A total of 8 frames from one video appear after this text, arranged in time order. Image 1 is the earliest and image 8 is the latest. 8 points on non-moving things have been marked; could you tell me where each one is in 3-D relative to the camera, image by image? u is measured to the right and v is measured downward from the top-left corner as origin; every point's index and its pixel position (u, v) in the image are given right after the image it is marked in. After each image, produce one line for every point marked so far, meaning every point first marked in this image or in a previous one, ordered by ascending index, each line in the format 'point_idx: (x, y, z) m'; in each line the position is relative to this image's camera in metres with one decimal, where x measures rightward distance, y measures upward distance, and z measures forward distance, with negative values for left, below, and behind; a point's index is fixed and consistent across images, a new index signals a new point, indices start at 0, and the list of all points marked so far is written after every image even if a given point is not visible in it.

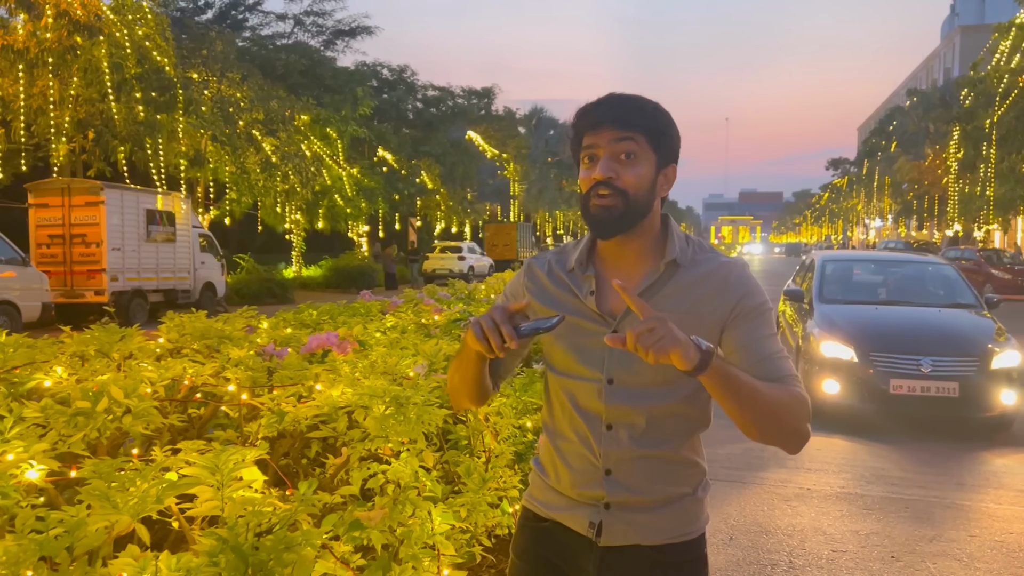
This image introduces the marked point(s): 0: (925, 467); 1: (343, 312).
0: (+2.8, -1.4, +5.7) m
1: (-1.0, -0.1, +5.0) m
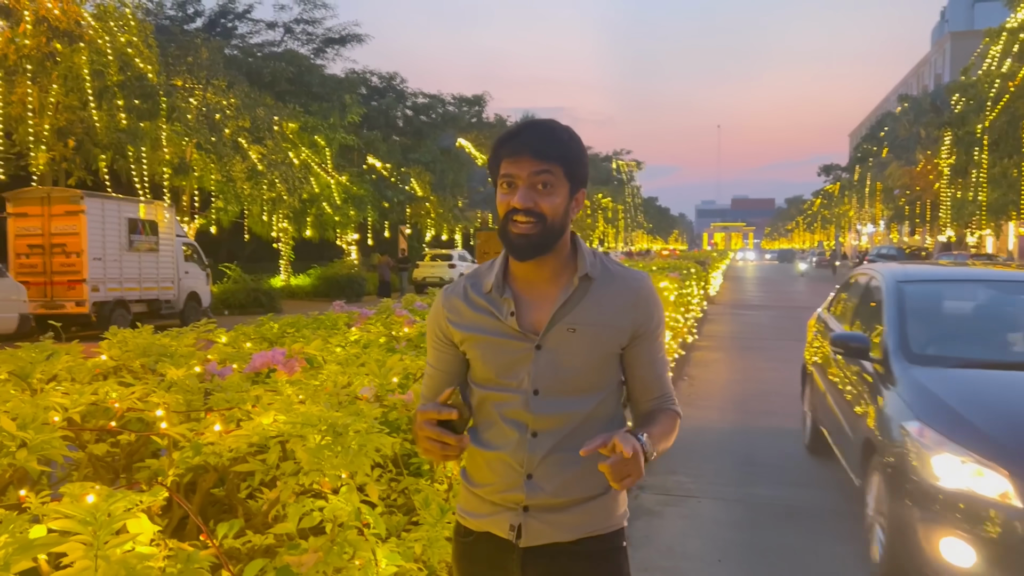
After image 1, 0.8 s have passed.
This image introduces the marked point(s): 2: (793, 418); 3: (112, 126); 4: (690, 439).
0: (+2.6, -1.4, +5.5) m
1: (-1.1, -0.2, +4.7) m
2: (+2.7, -1.2, +8.2) m
3: (-7.5, +3.0, +16.0) m
4: (+1.5, -1.3, +7.2) m
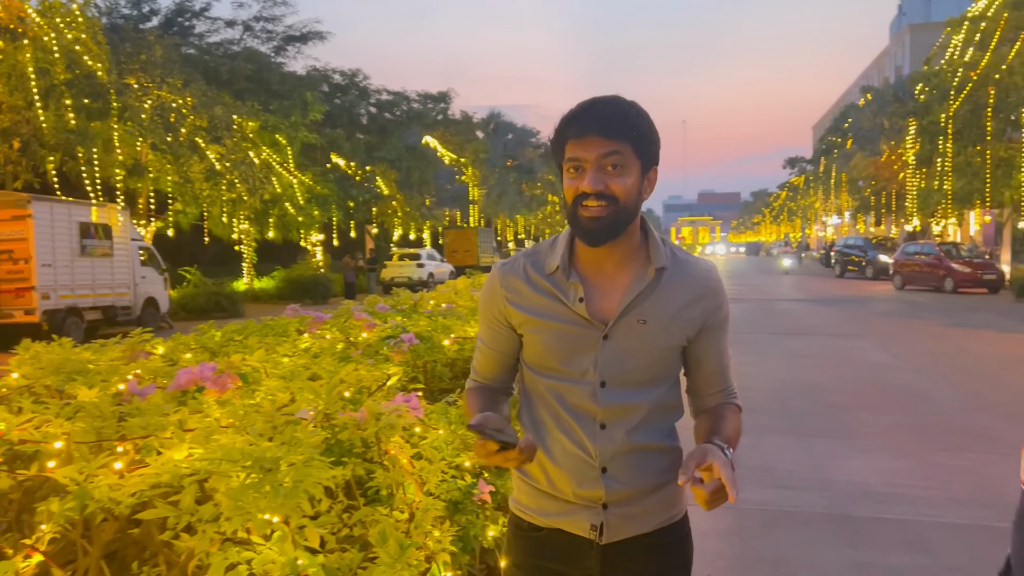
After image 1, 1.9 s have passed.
0: (+2.5, -1.3, +5.2) m
1: (-1.3, -0.2, +4.3) m
2: (+2.4, -1.2, +7.9) m
3: (-8.1, +2.9, +15.3) m
4: (+1.3, -1.2, +6.8) m
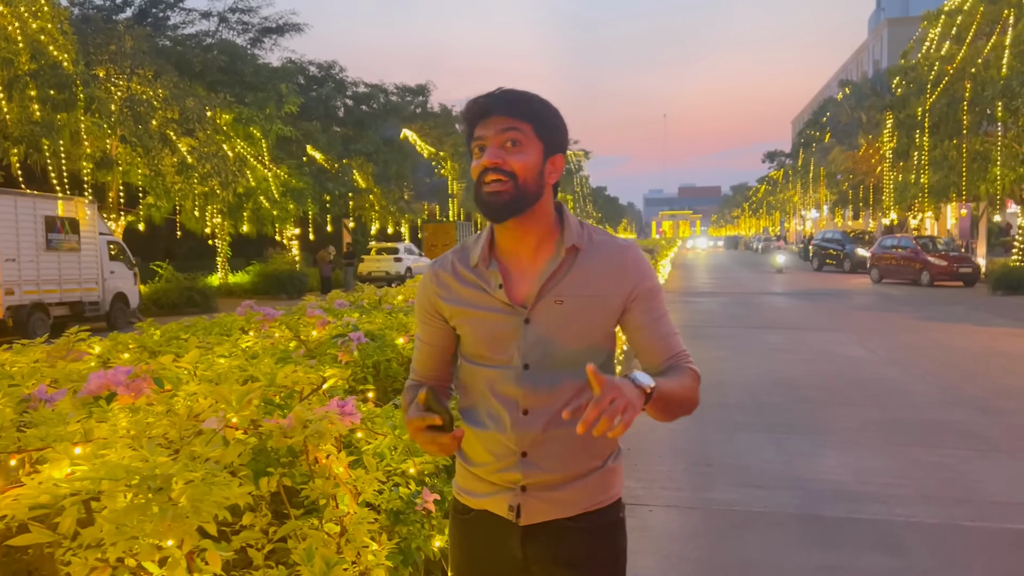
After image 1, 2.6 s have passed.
0: (+2.3, -1.3, +5.1) m
1: (-1.5, -0.2, +4.1) m
2: (+2.1, -1.1, +7.8) m
3: (-8.5, +3.0, +14.9) m
4: (+1.0, -1.2, +6.7) m
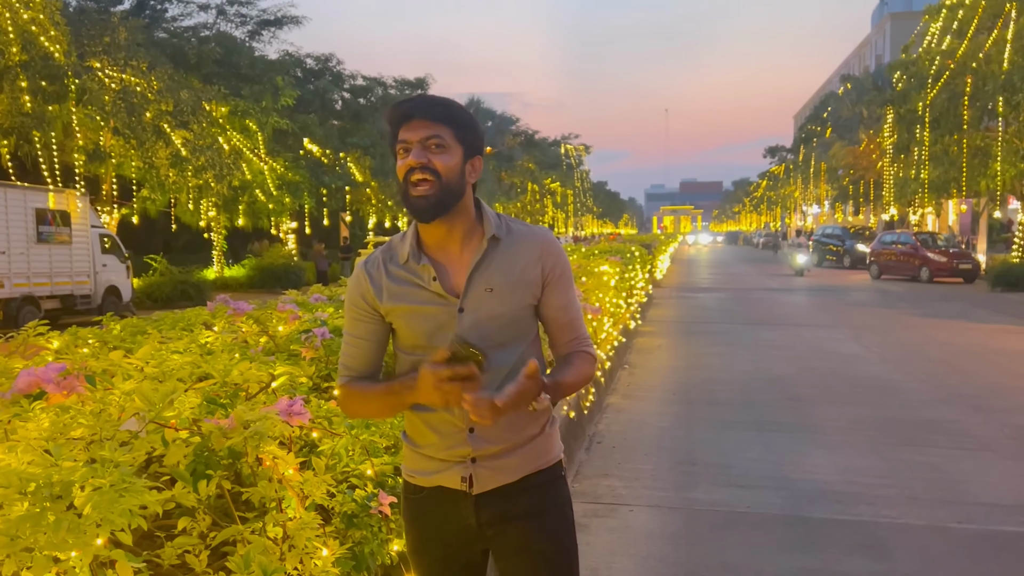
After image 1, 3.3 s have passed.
0: (+2.1, -1.3, +5.0) m
1: (-1.6, -0.2, +4.0) m
2: (+2.0, -1.1, +7.7) m
3: (-8.6, +3.1, +14.8) m
4: (+0.9, -1.1, +6.6) m
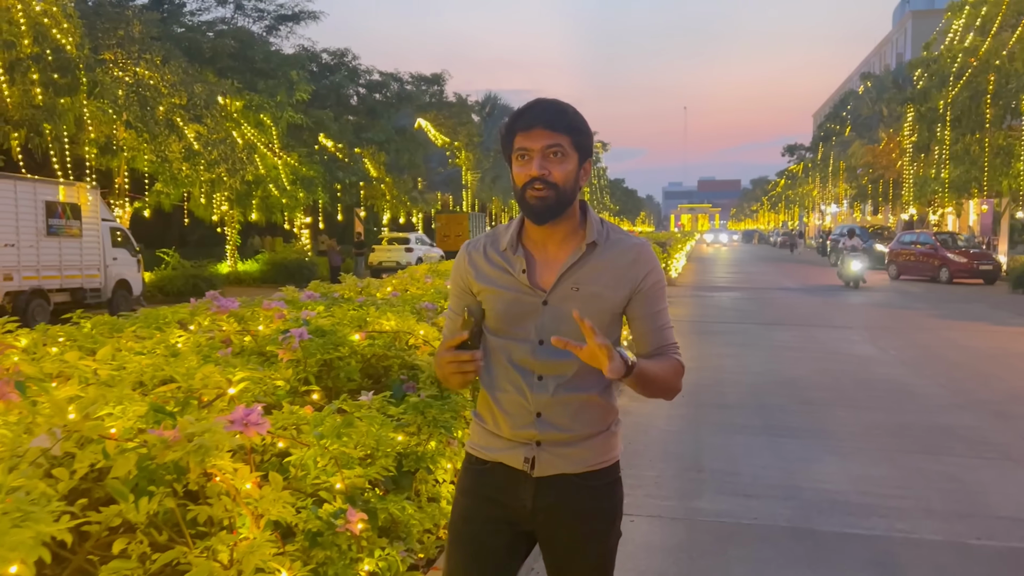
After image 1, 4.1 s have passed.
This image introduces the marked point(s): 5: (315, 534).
0: (+2.1, -1.3, +4.7) m
1: (-1.6, -0.2, +3.8) m
2: (+2.1, -1.1, +7.4) m
3: (-8.4, +3.2, +14.8) m
4: (+0.9, -1.1, +6.4) m
5: (-0.6, -0.7, +2.4) m
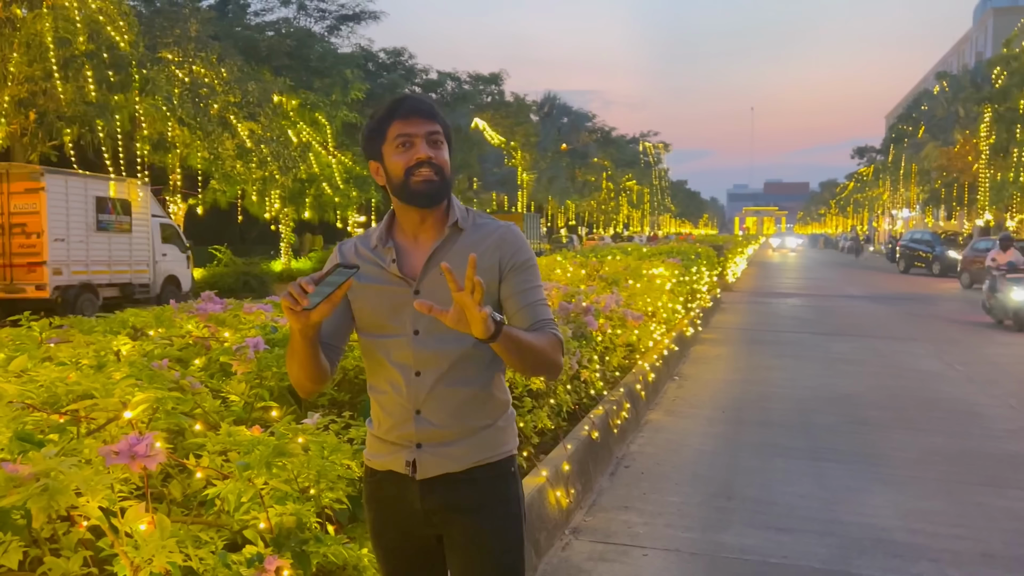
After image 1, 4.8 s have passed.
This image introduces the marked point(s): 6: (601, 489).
0: (+2.1, -1.4, +4.2) m
1: (-1.7, -0.2, +3.6) m
2: (+2.3, -1.2, +6.9) m
3: (-7.6, +3.3, +14.9) m
4: (+1.0, -1.2, +5.9) m
5: (-0.7, -0.7, +2.1) m
6: (+0.5, -1.2, +5.3) m
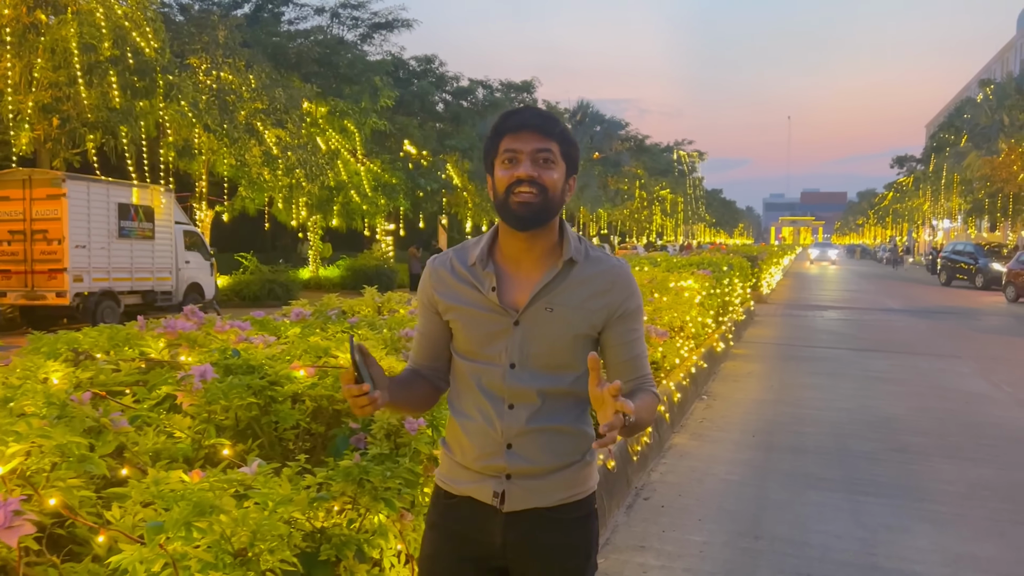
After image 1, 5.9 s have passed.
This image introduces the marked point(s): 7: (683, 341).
0: (+2.1, -1.5, +3.7) m
1: (-1.7, -0.2, +3.2) m
2: (+2.4, -1.3, +6.4) m
3: (-7.1, +3.2, +14.8) m
4: (+1.1, -1.3, +5.5) m
5: (-0.8, -0.8, +1.7) m
6: (+0.6, -1.3, +4.8) m
7: (+1.8, -0.5, +8.9) m
